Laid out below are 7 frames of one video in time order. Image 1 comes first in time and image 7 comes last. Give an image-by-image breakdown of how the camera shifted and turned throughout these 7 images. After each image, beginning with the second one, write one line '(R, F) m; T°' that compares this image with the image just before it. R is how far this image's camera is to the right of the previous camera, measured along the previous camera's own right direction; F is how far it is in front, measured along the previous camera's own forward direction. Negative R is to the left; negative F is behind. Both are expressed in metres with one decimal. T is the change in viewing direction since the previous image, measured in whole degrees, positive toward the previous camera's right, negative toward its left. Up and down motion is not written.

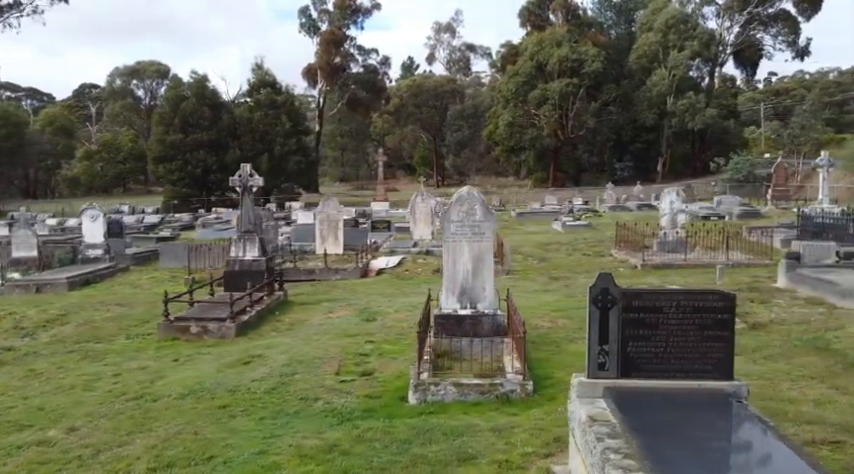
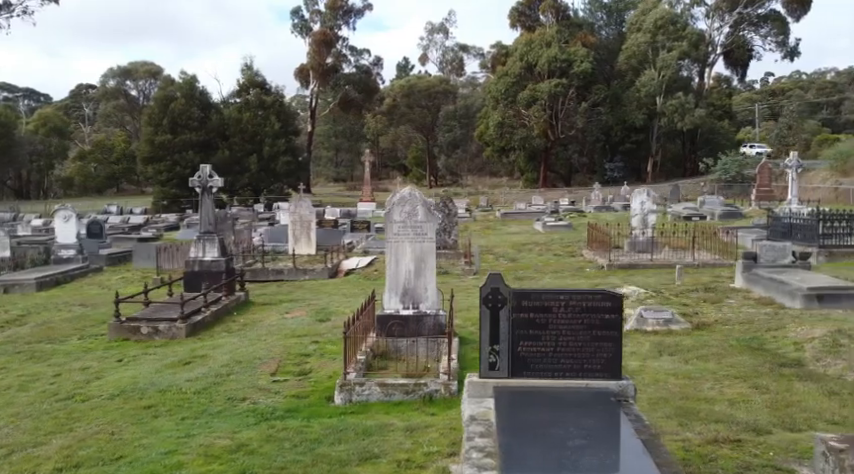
(+0.7, 0.0) m; 0°
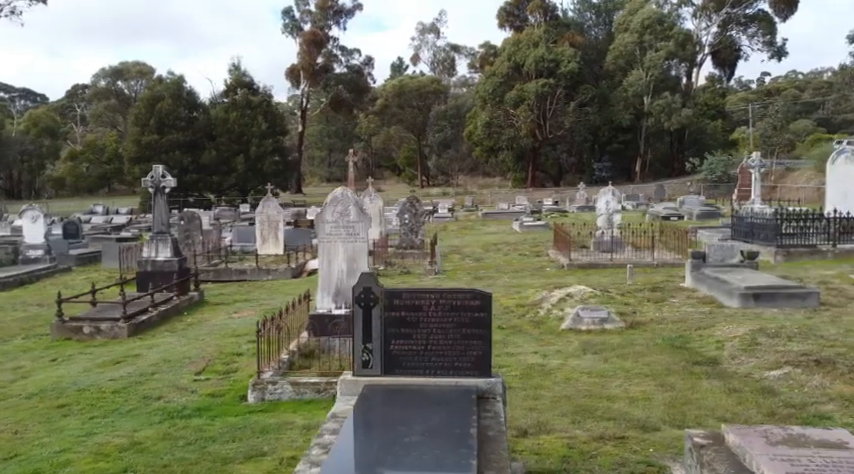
(+0.8, -0.1) m; 0°
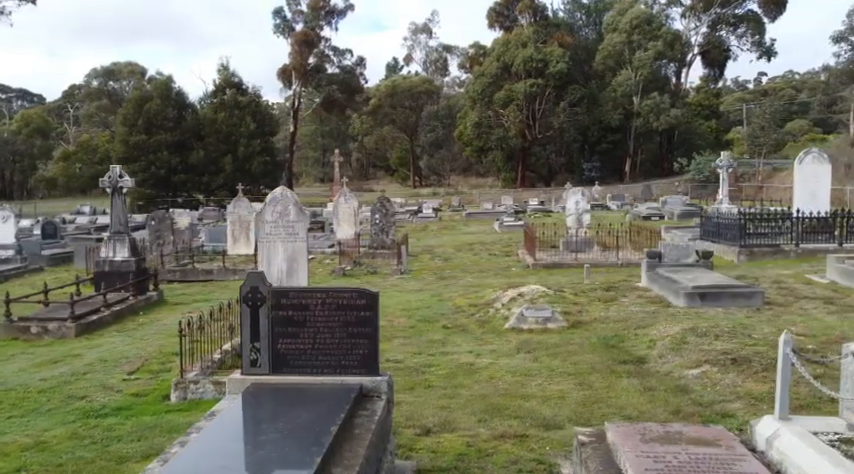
(+0.8, 0.0) m; 0°
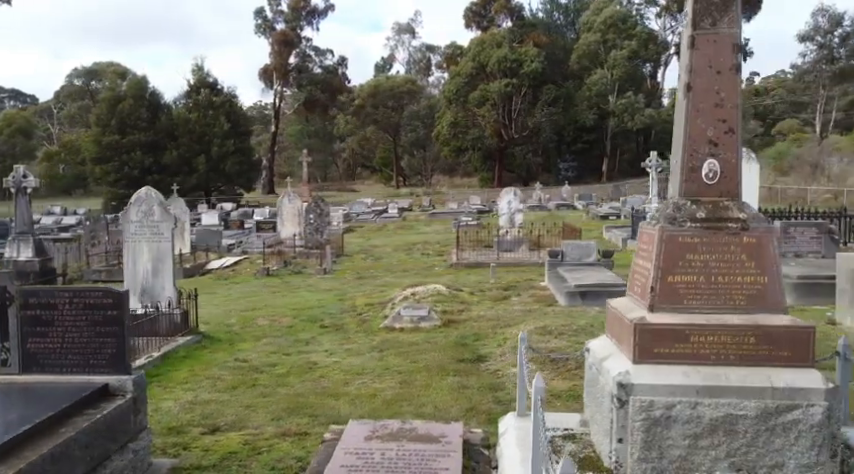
(+1.7, -0.1) m; +1°
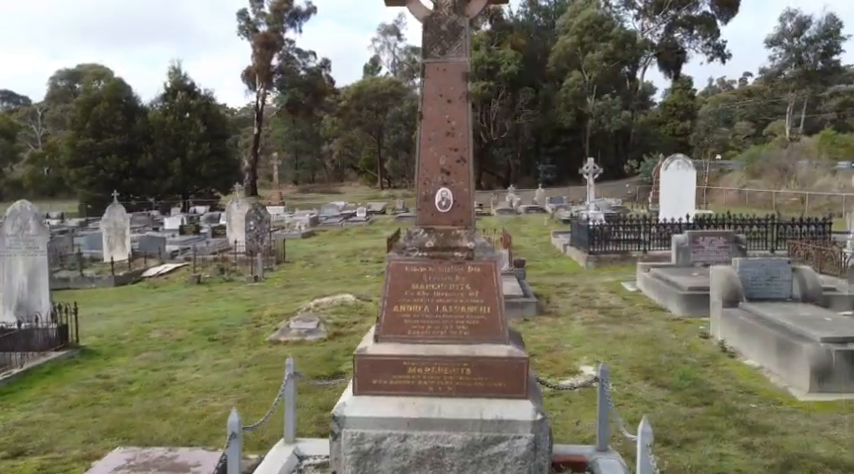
(+1.5, 0.0) m; +1°
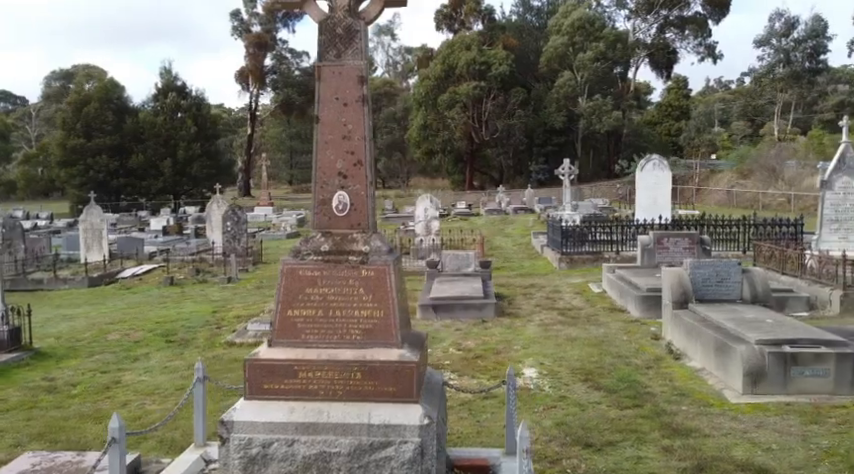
(+0.6, 0.0) m; 0°
